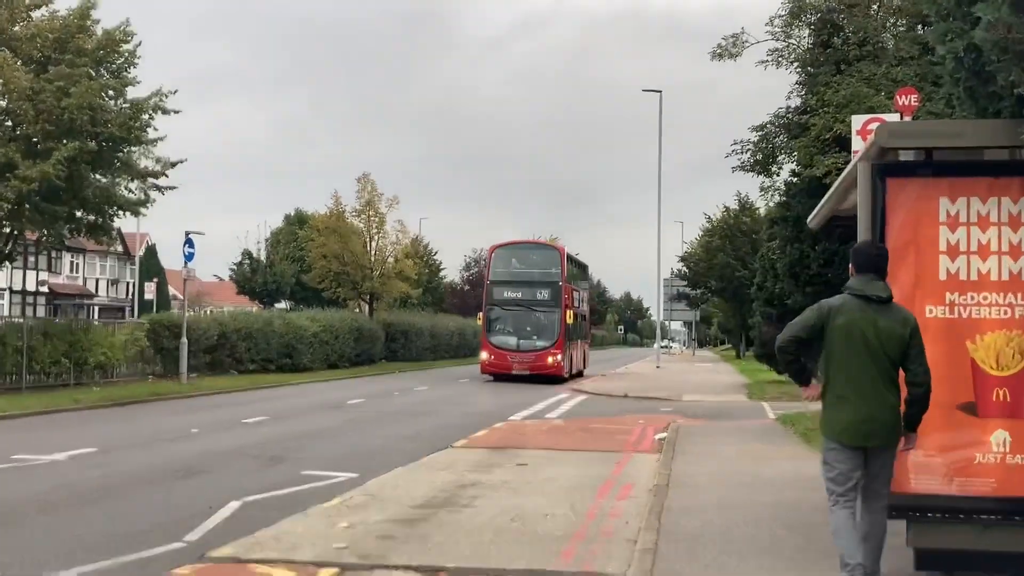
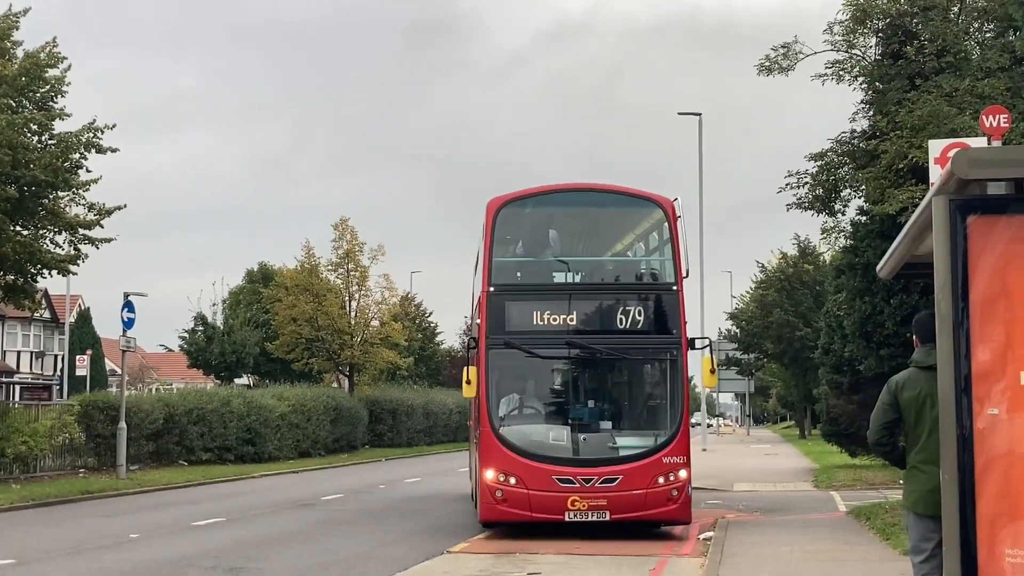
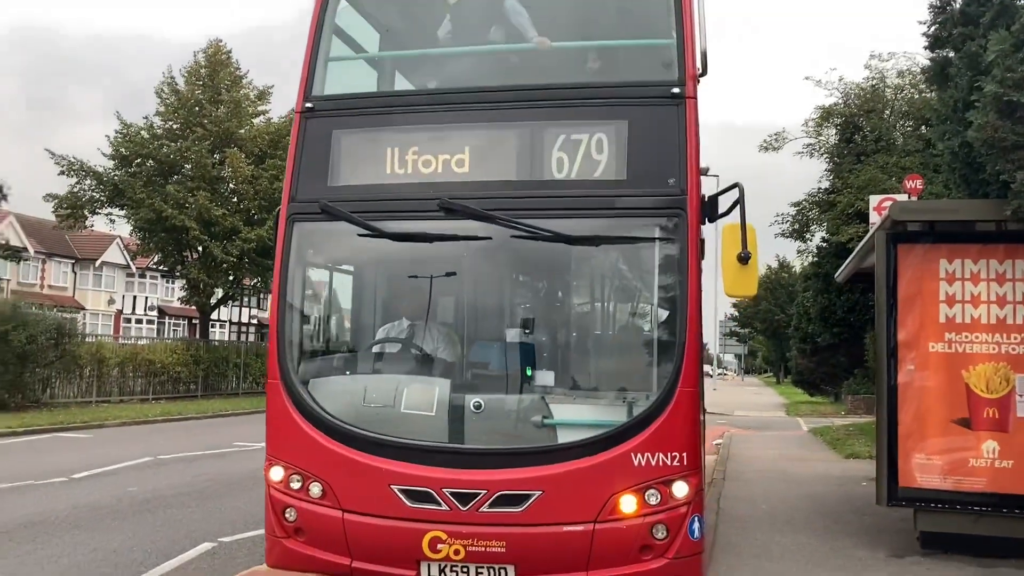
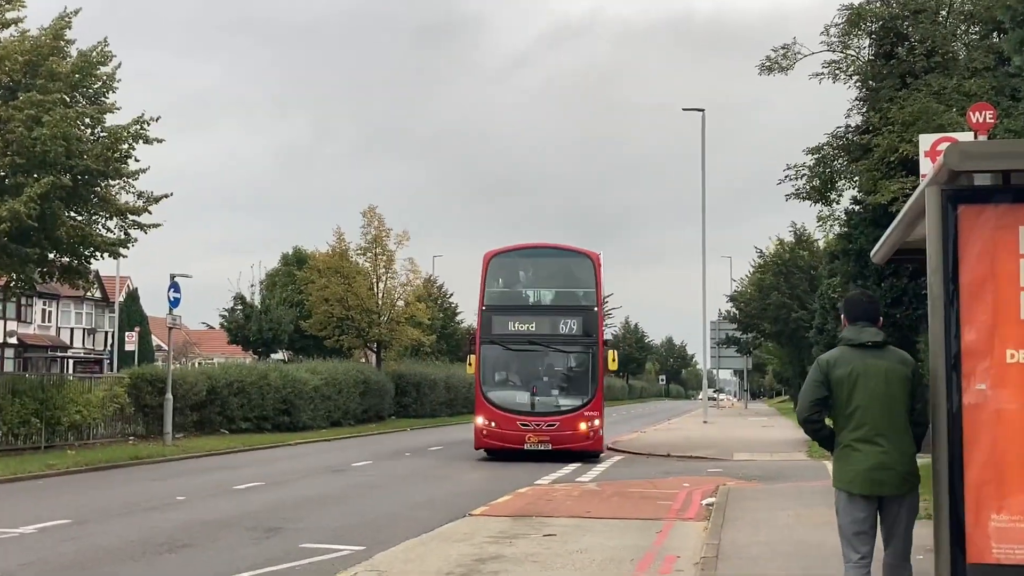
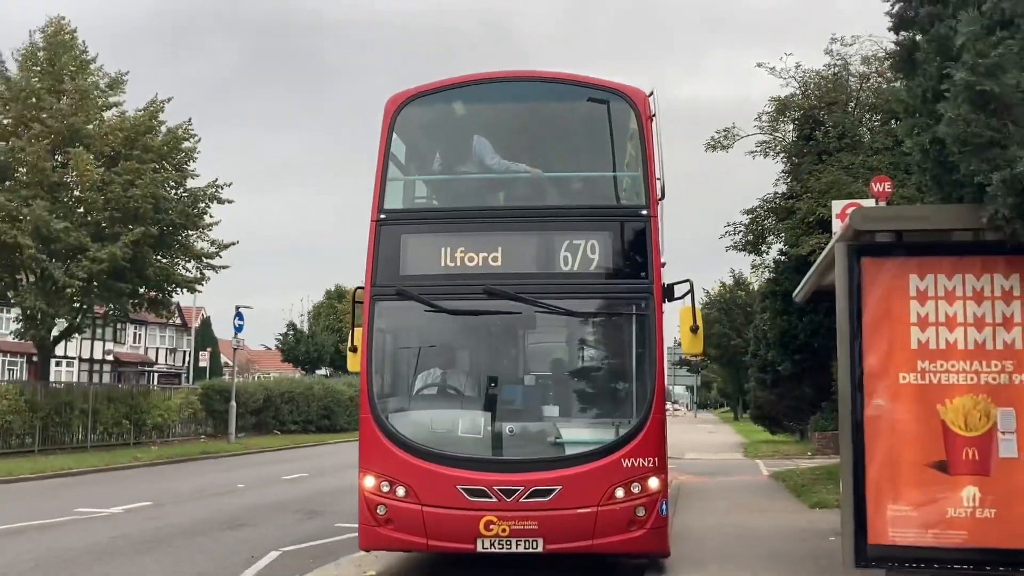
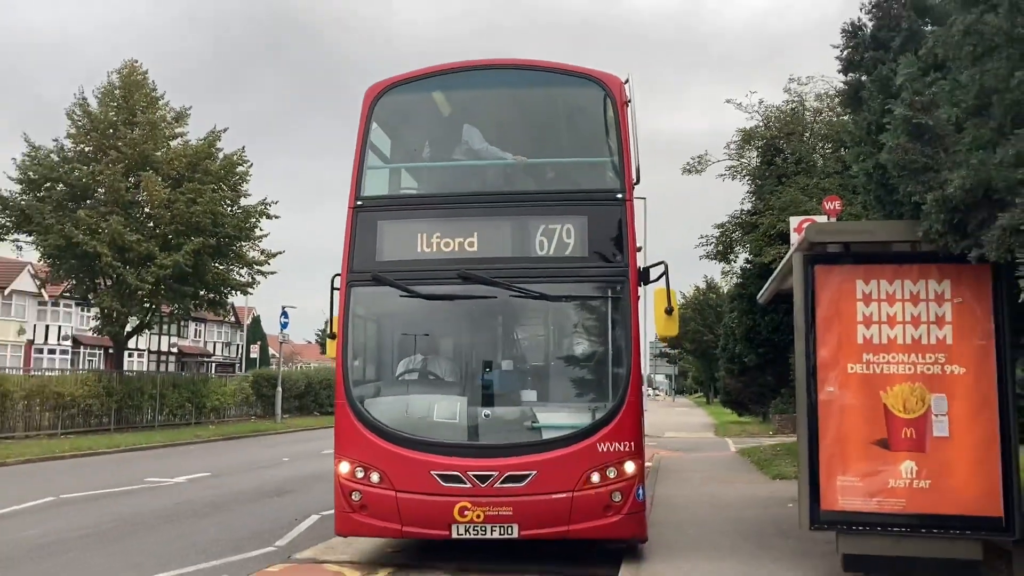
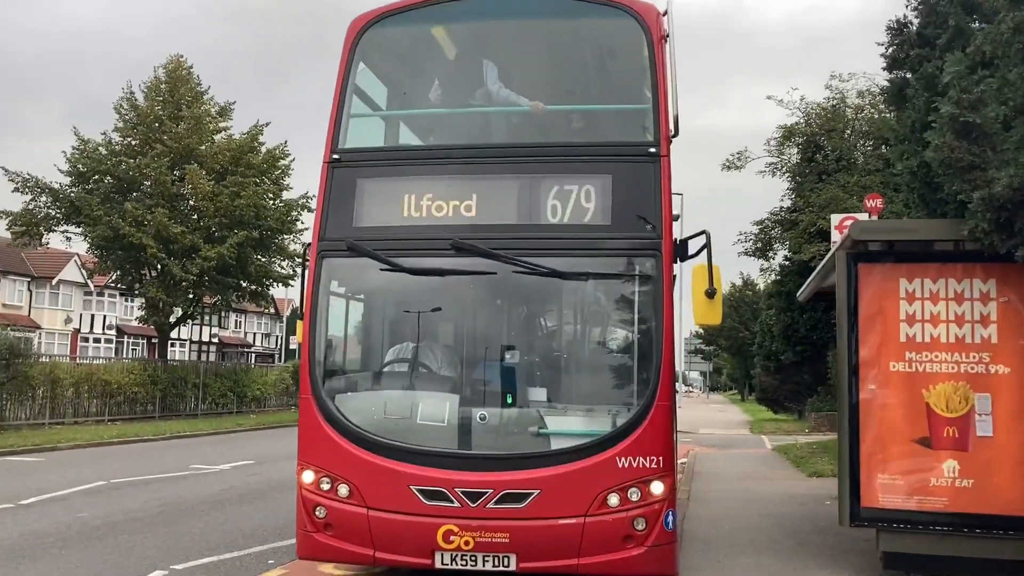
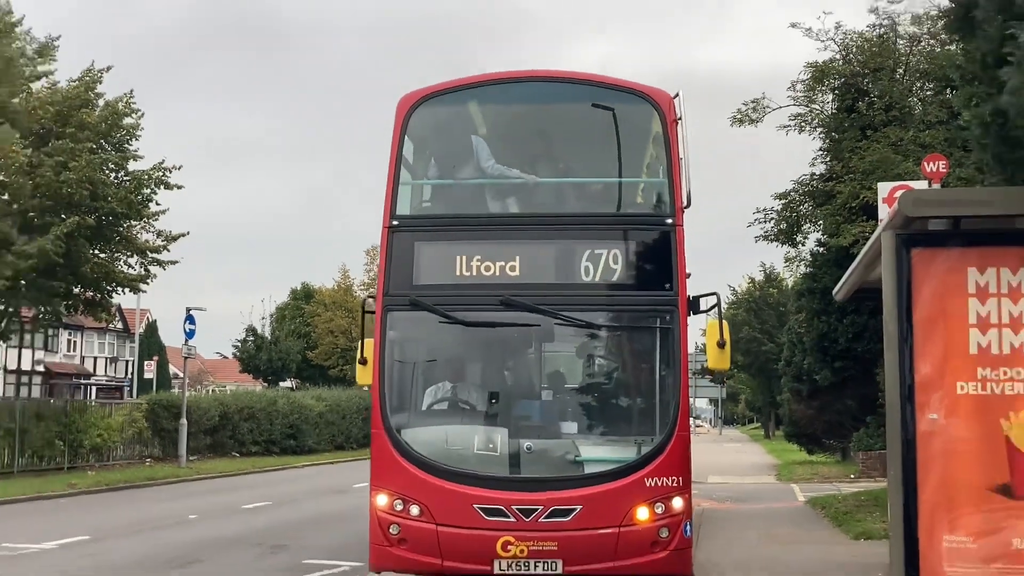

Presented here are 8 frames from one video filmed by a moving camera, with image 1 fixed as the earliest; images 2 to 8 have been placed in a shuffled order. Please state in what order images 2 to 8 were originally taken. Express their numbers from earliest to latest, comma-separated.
4, 2, 8, 5, 6, 7, 3
